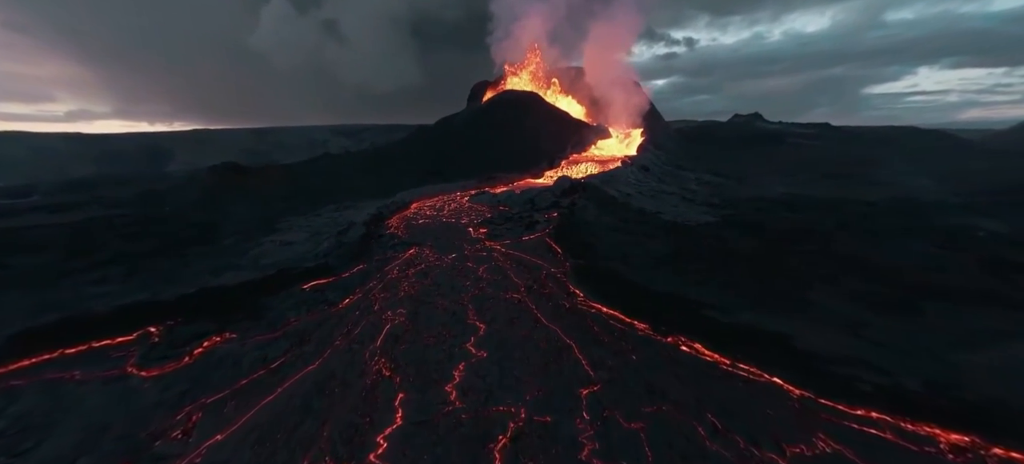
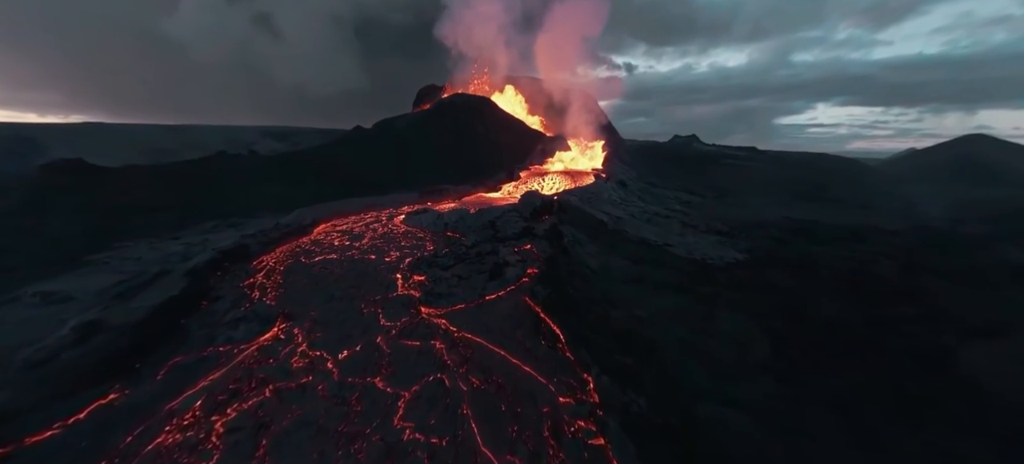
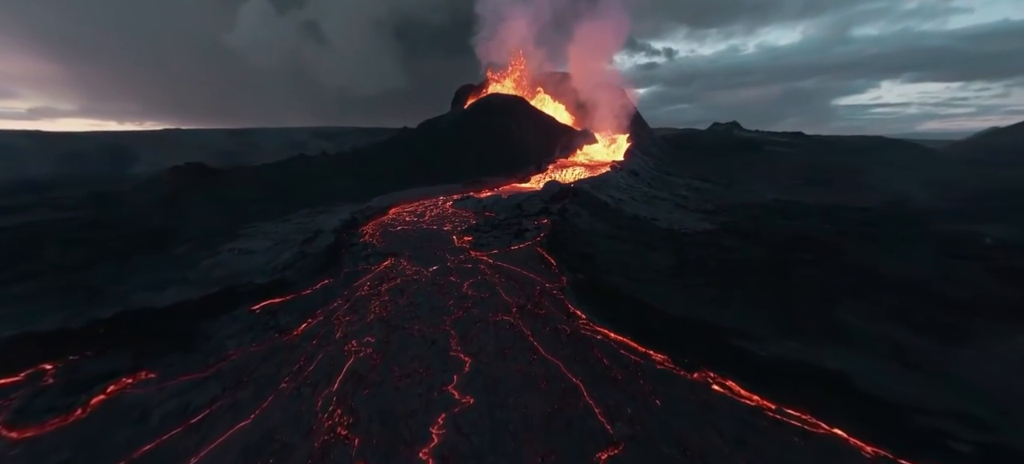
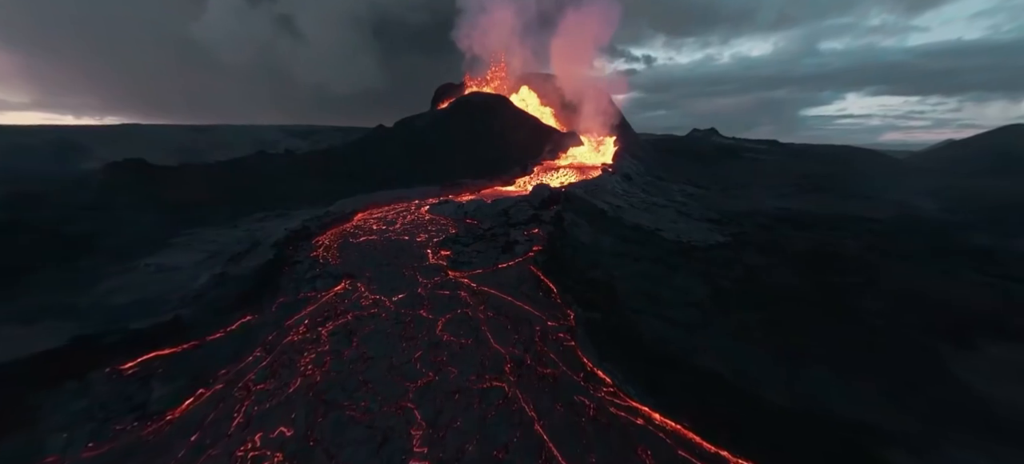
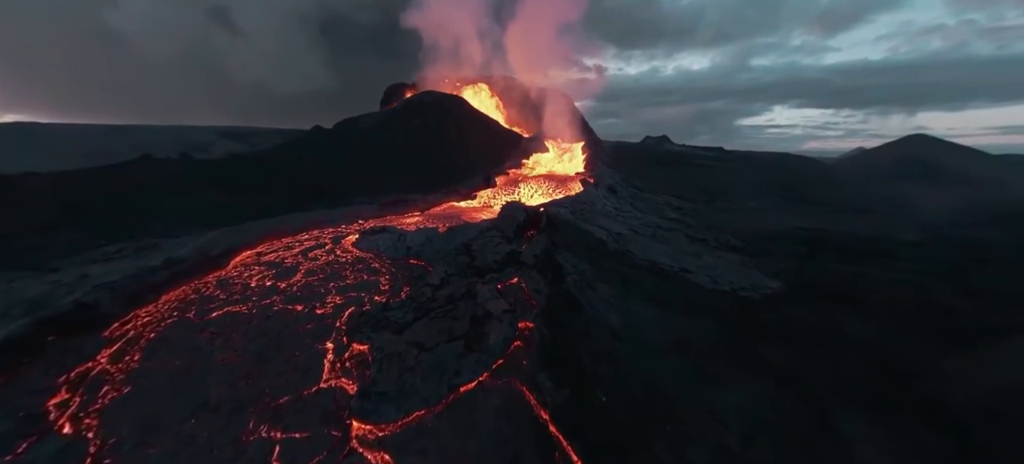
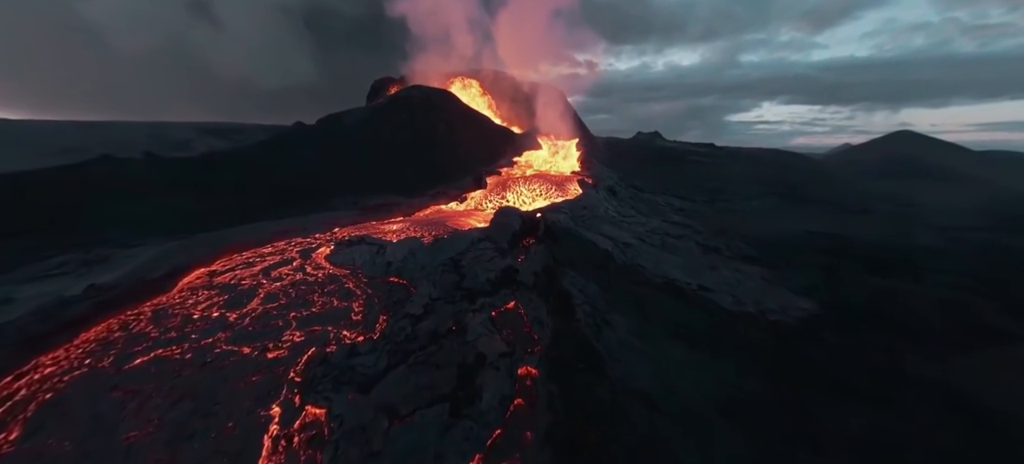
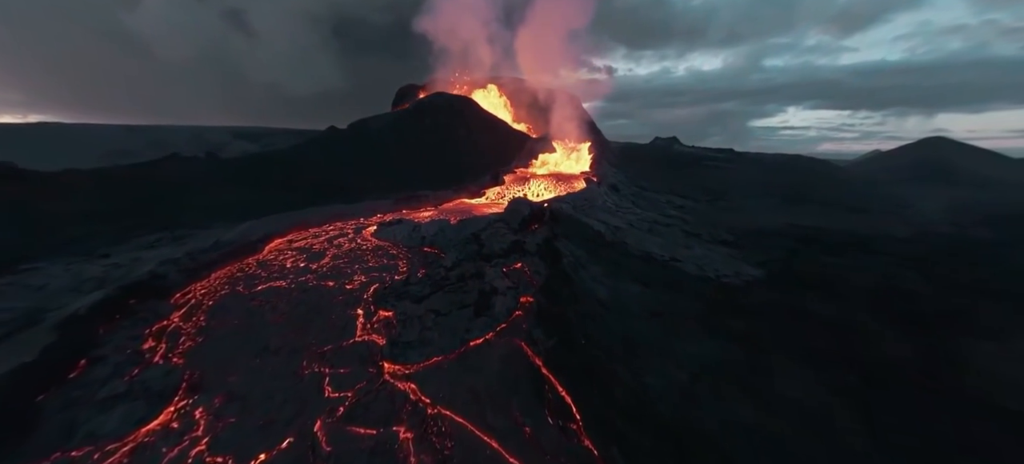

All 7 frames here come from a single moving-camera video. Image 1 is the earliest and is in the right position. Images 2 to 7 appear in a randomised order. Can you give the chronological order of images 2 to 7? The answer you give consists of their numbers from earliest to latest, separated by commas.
3, 4, 2, 7, 5, 6
